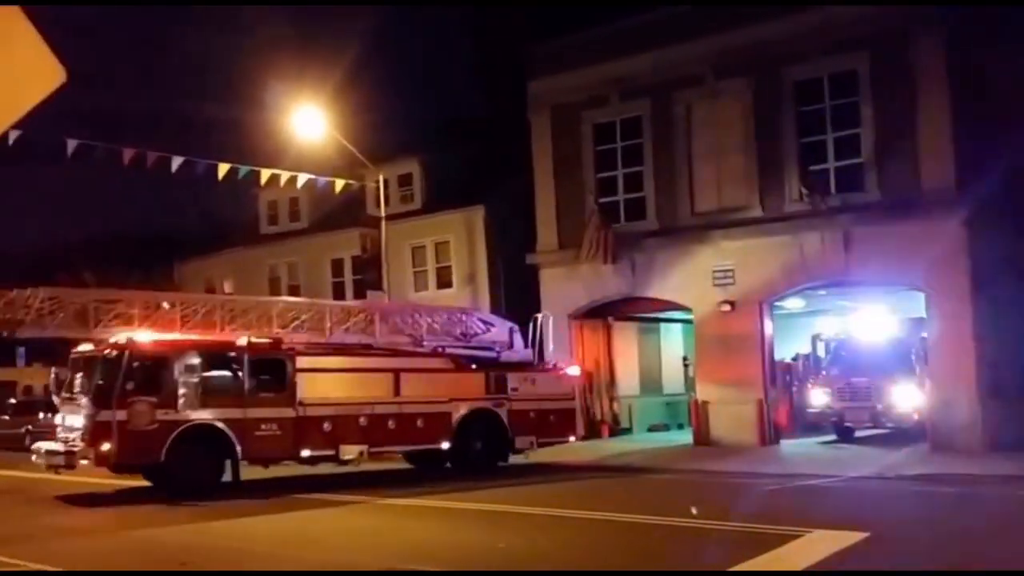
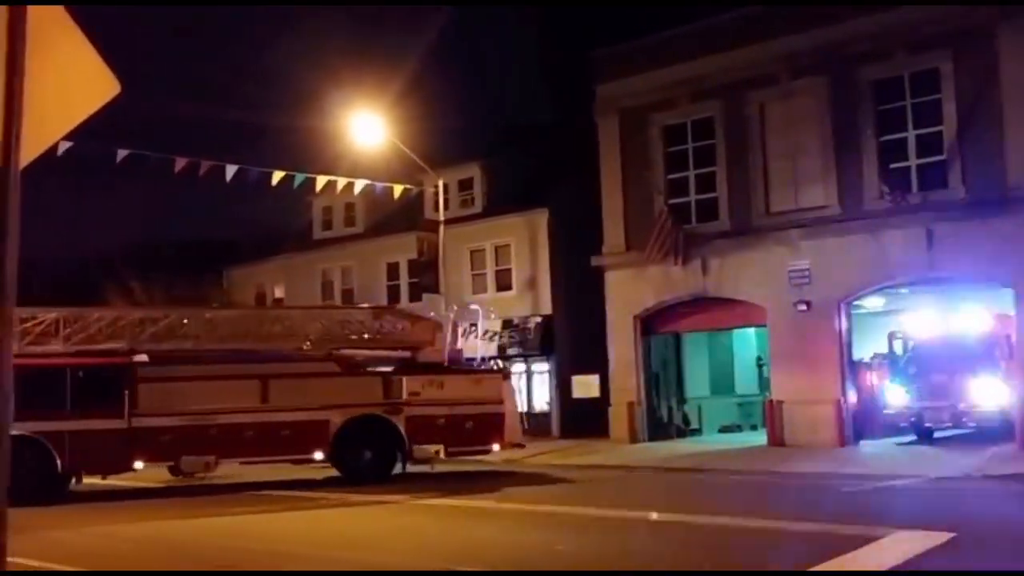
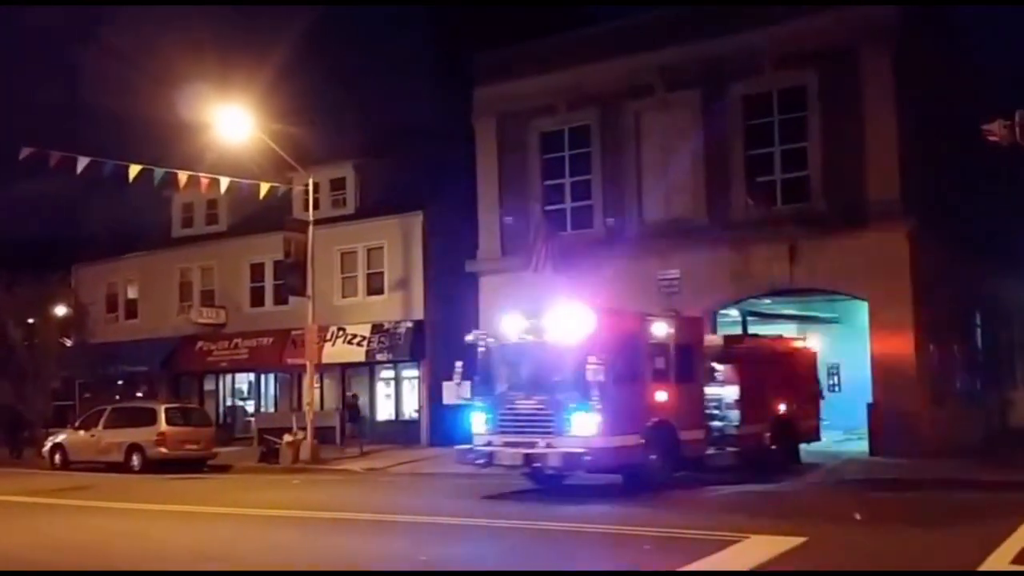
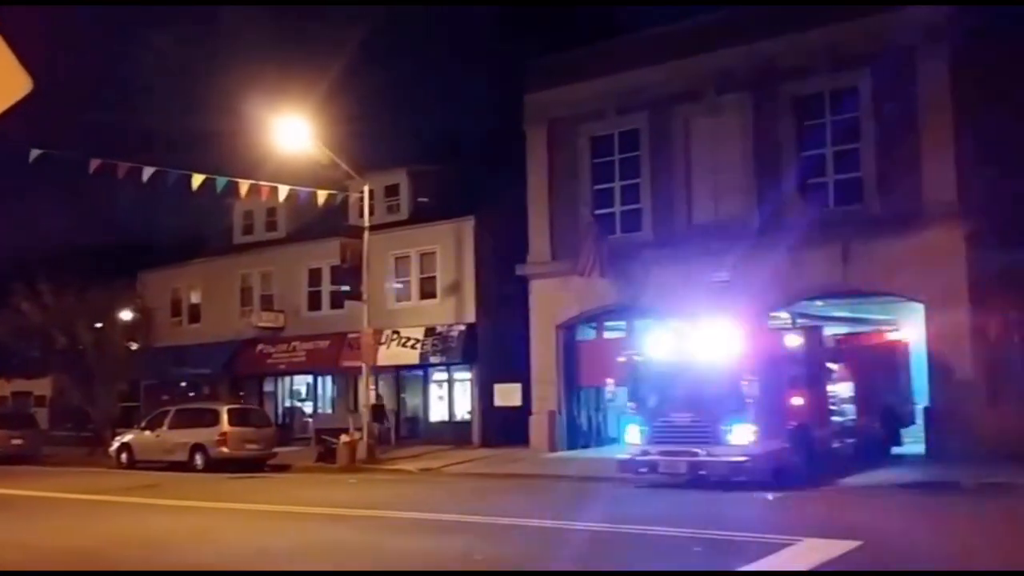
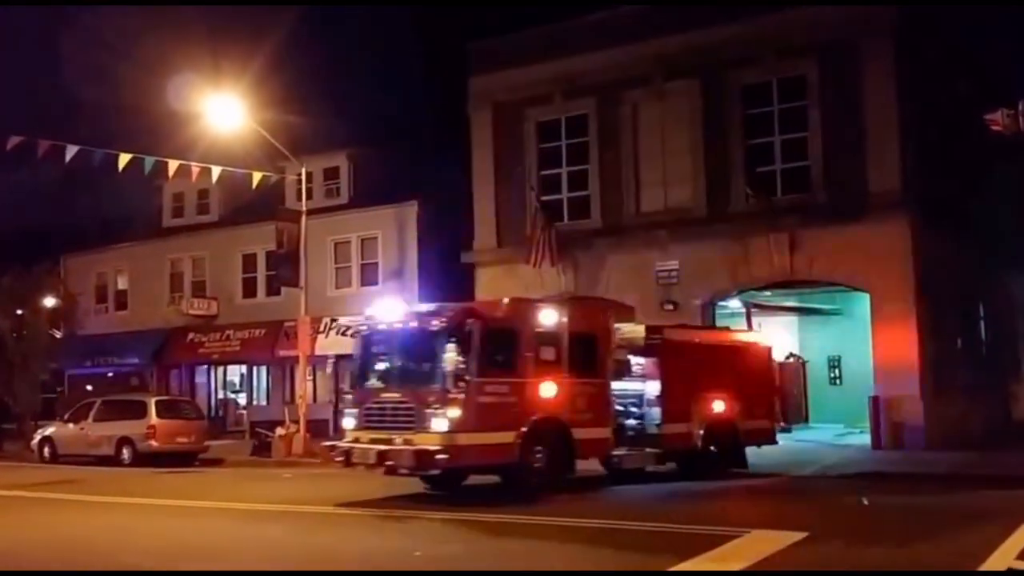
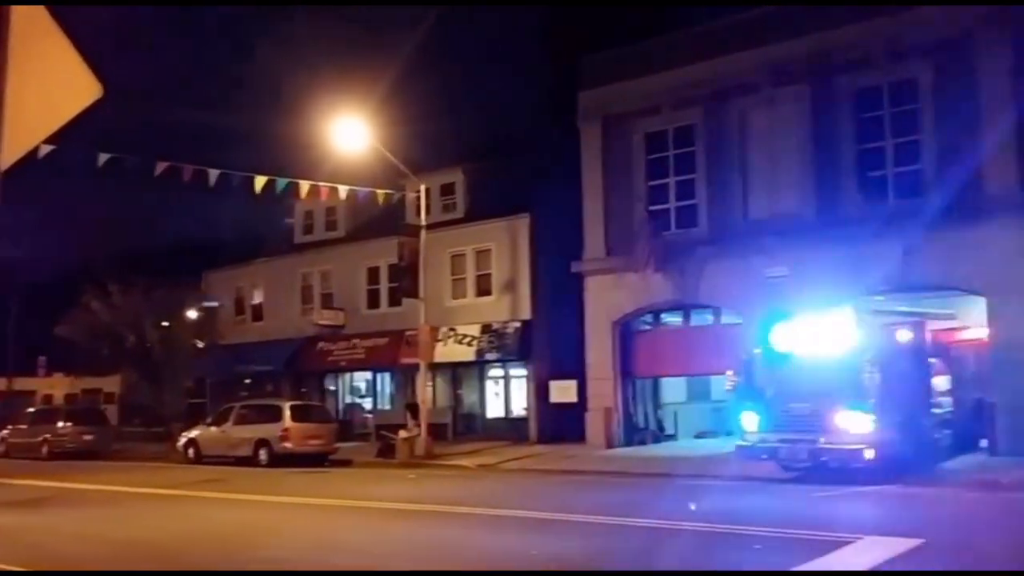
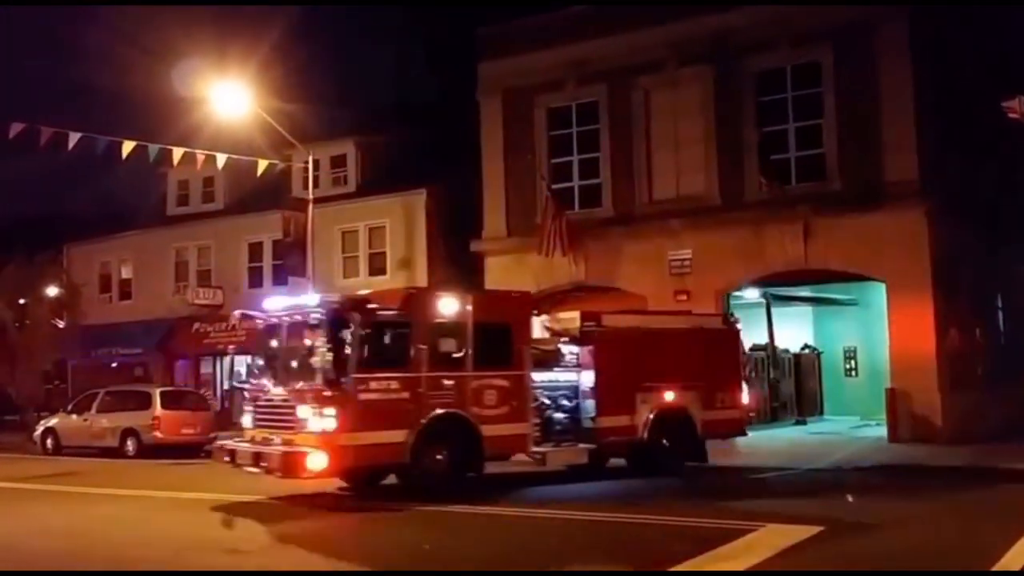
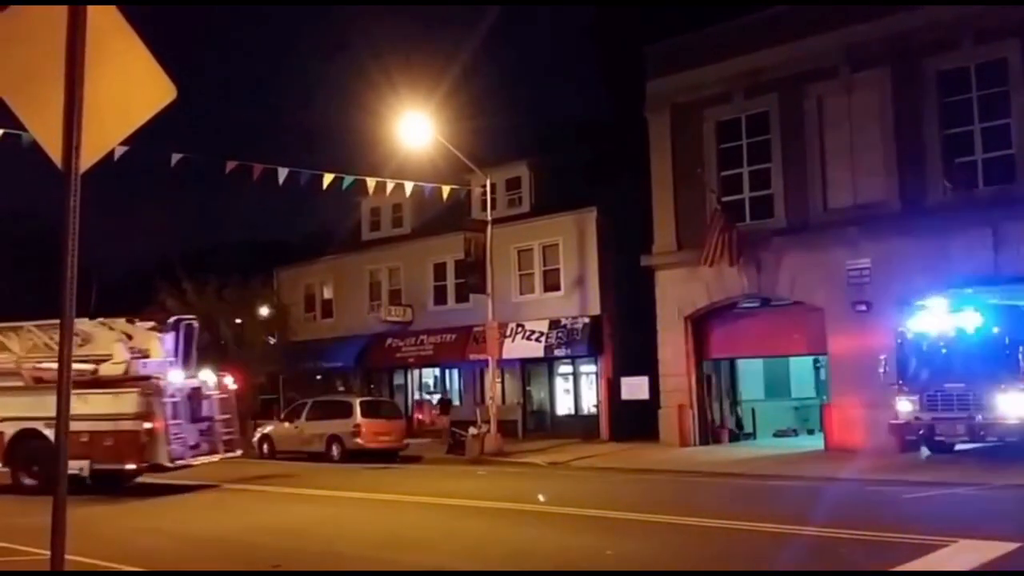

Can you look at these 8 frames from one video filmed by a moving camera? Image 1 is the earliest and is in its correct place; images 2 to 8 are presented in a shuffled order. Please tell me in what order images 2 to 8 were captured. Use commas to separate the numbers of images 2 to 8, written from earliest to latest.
2, 8, 6, 4, 3, 5, 7
